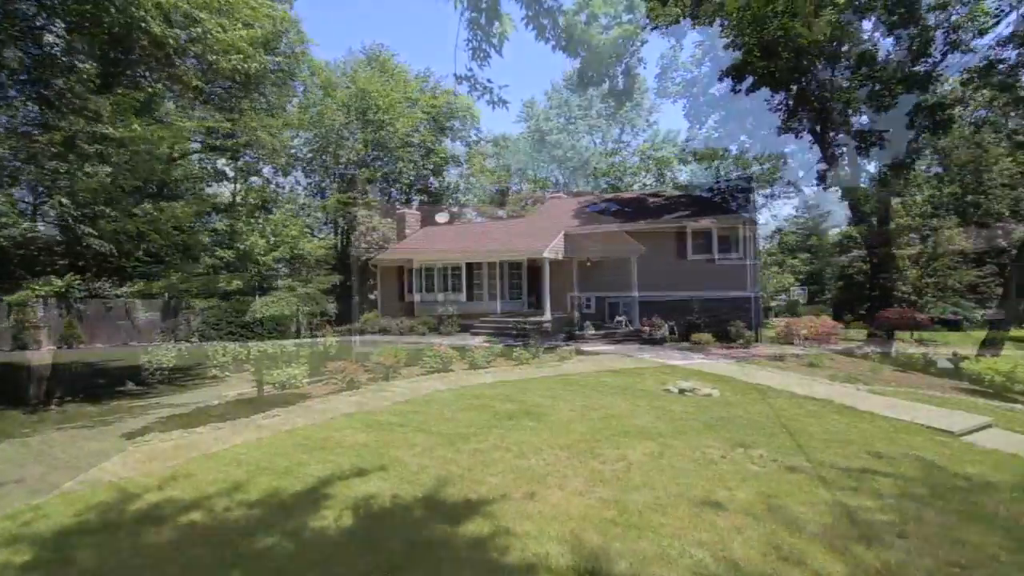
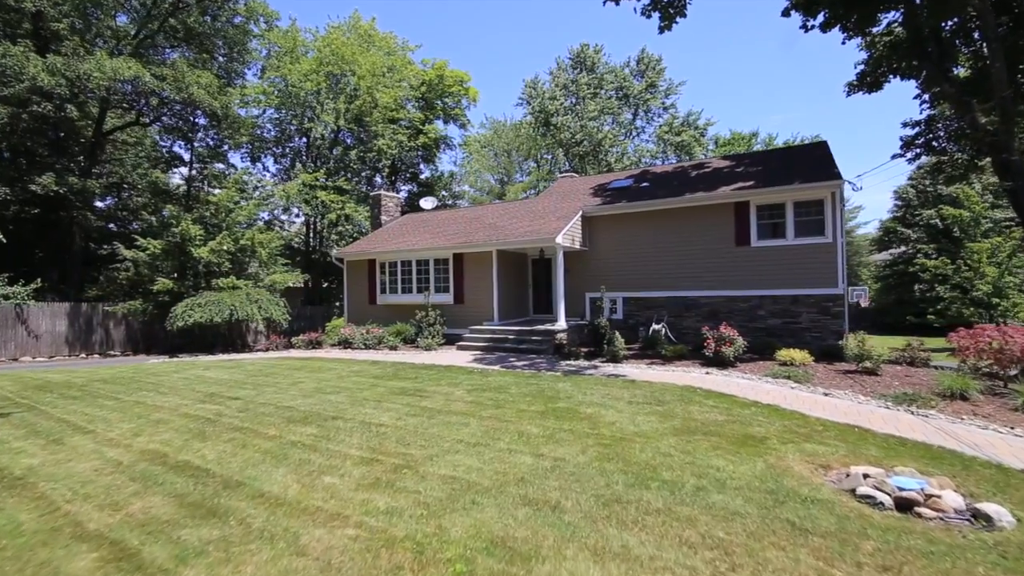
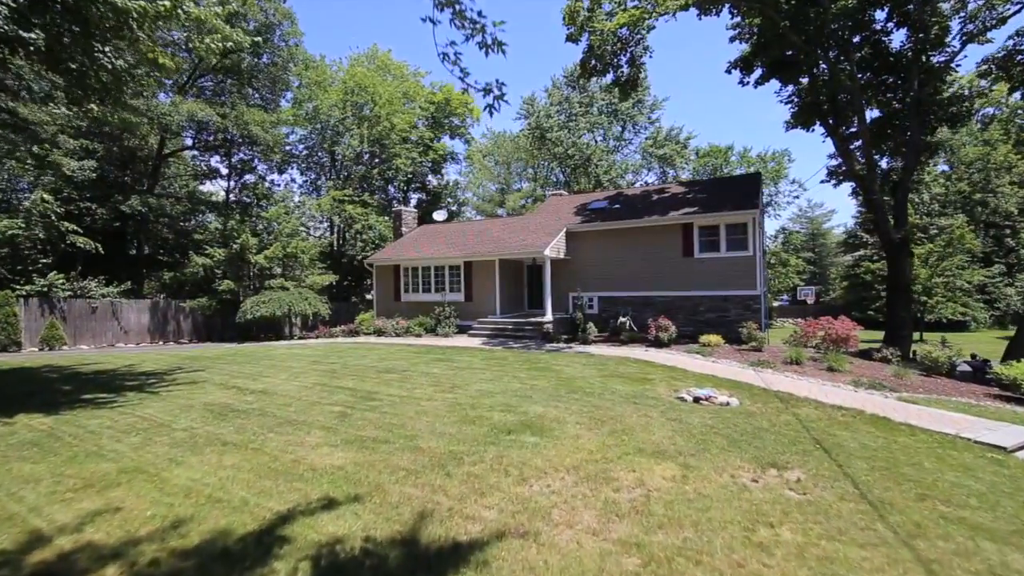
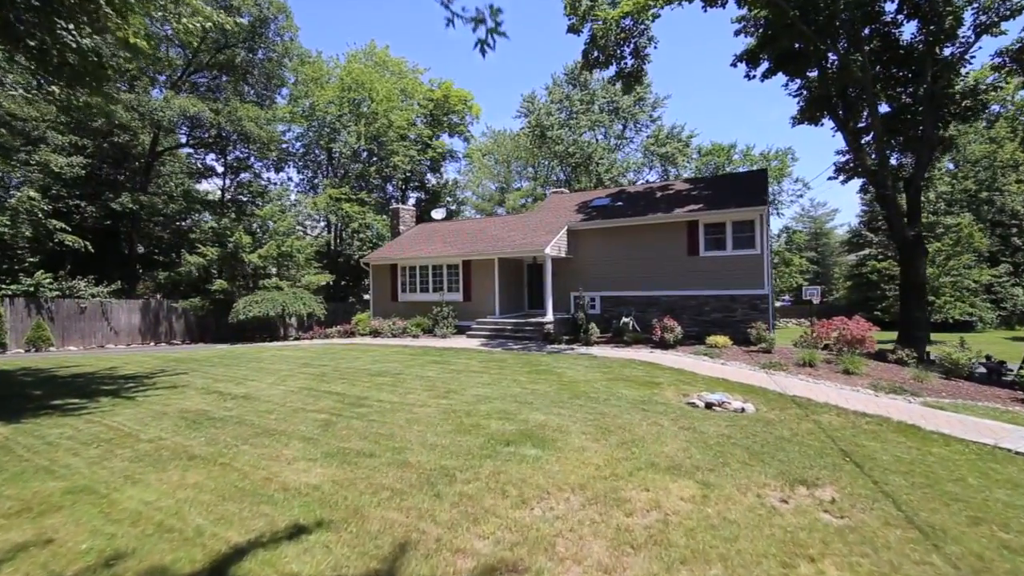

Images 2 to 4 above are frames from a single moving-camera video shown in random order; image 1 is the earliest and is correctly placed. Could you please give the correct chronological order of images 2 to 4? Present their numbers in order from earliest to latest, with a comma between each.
3, 4, 2
